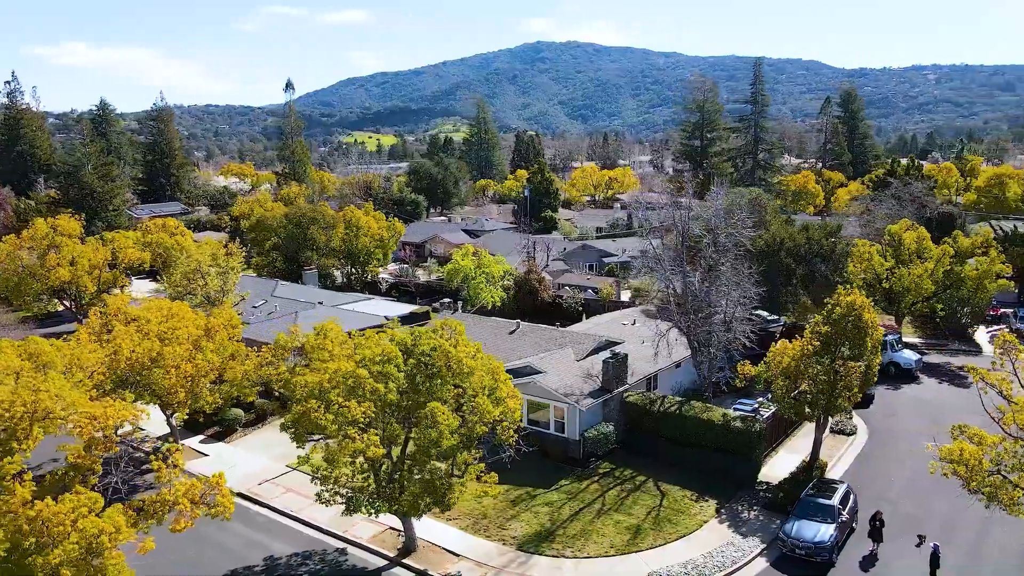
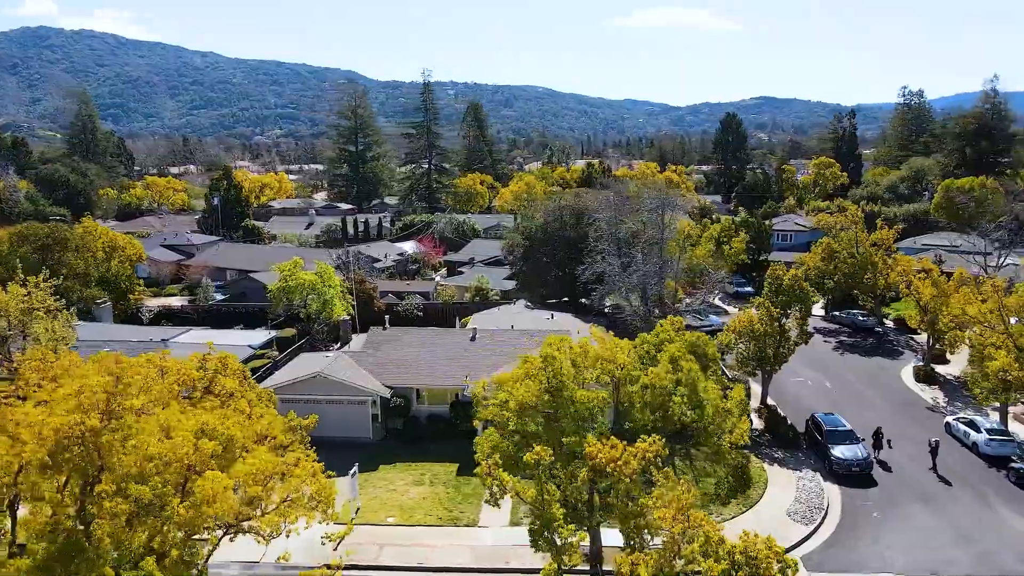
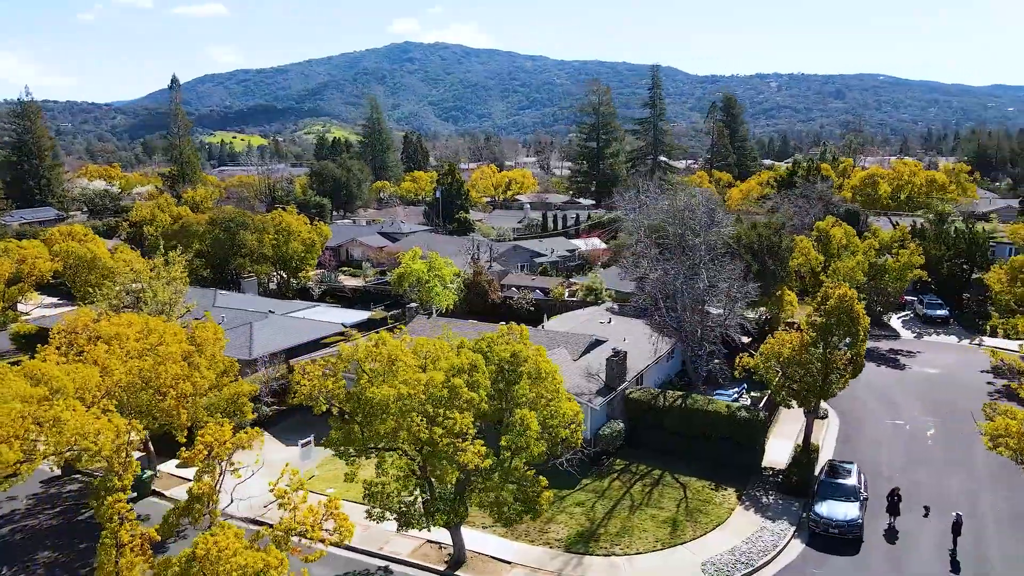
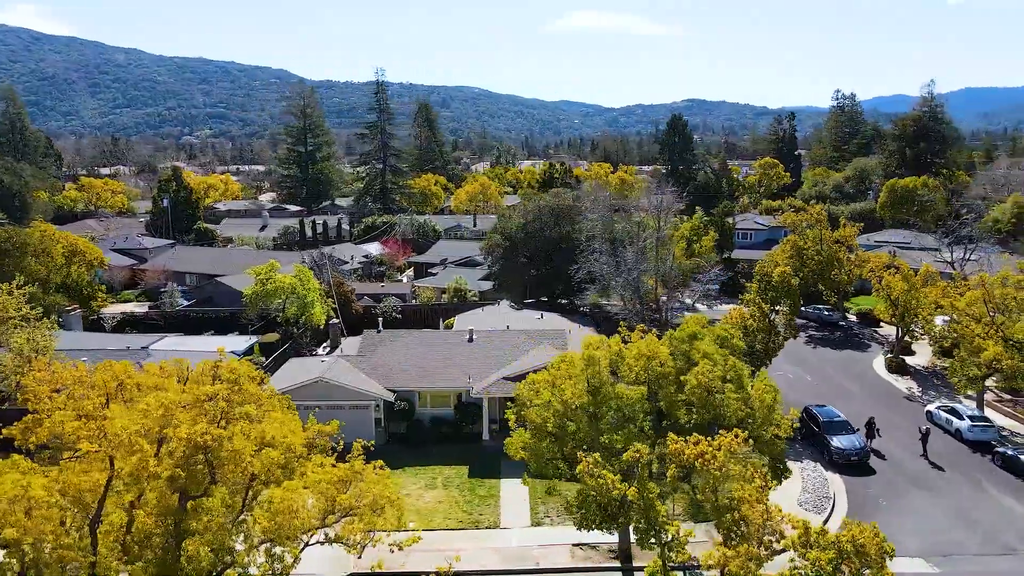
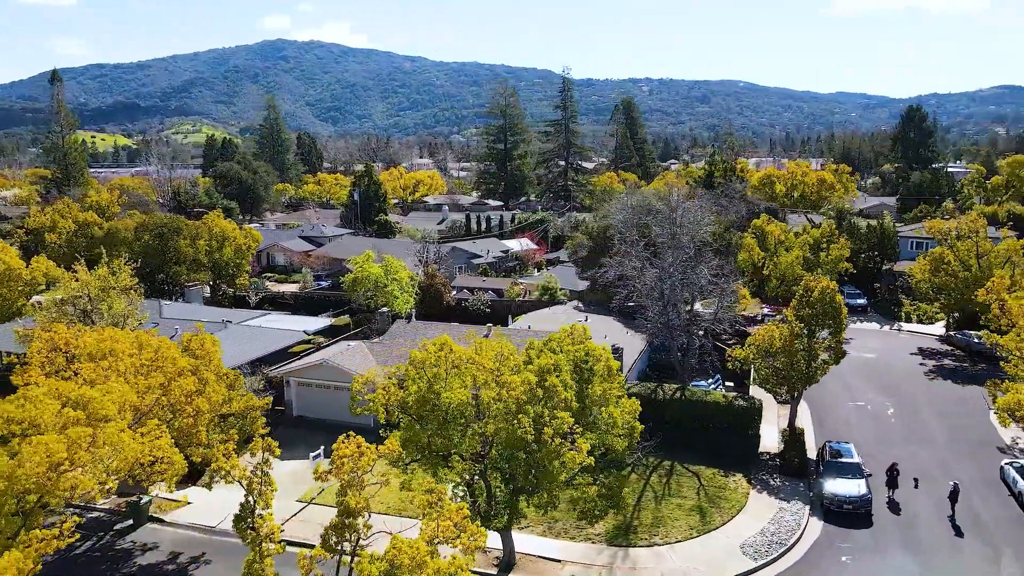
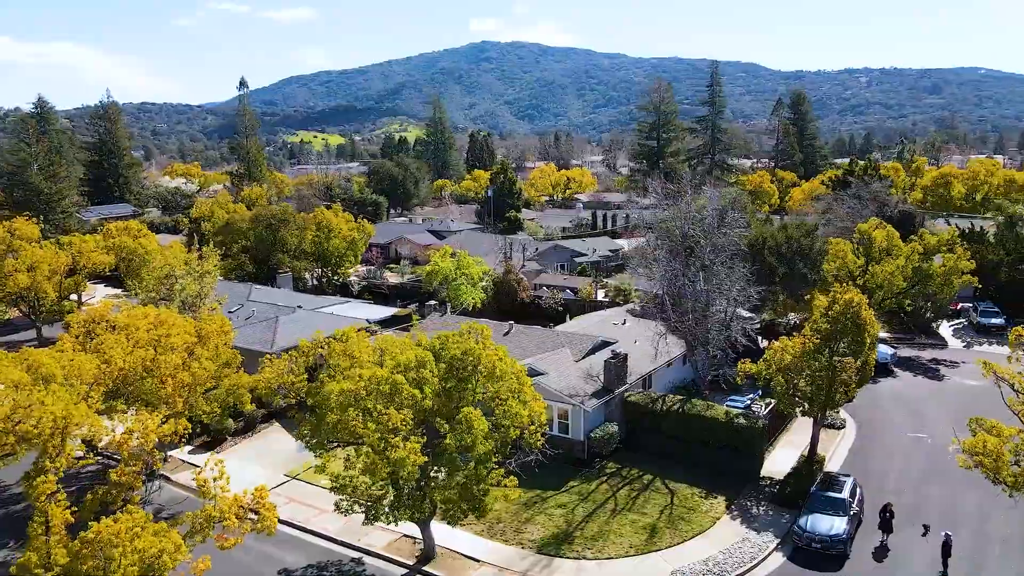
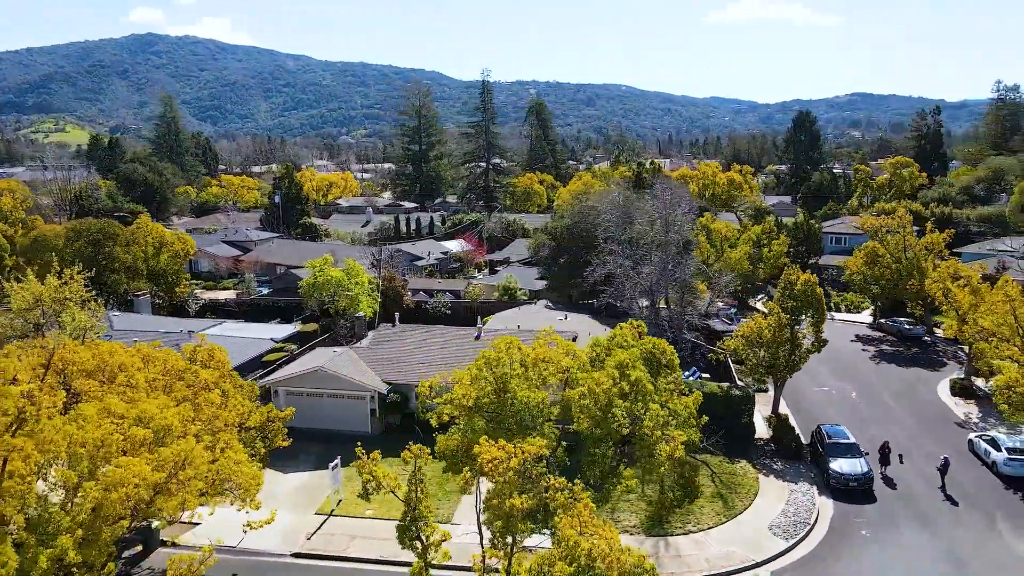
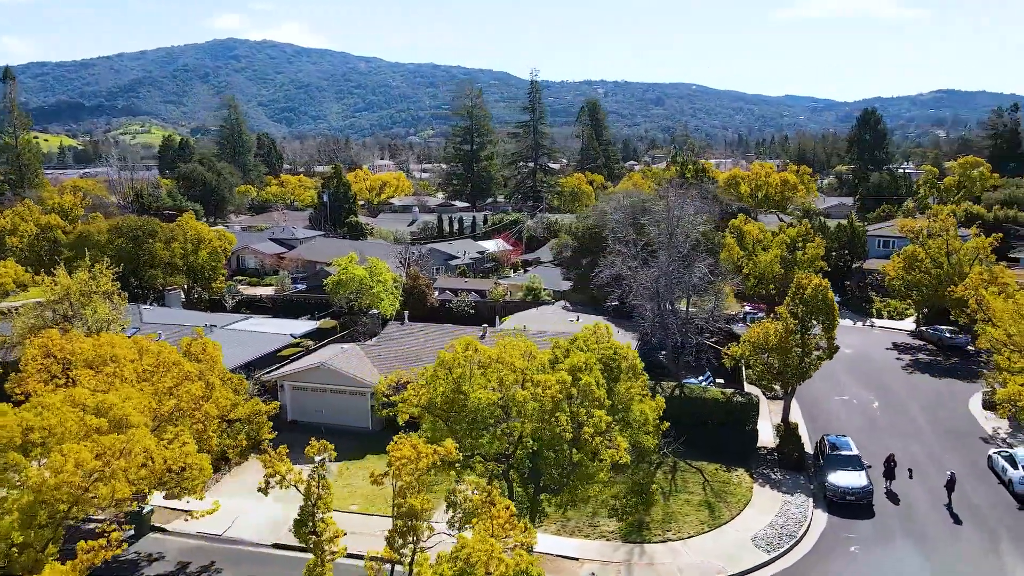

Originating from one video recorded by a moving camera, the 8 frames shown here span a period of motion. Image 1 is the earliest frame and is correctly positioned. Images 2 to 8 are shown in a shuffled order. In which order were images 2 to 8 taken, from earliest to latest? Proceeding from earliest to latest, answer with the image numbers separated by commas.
6, 3, 5, 8, 7, 2, 4
